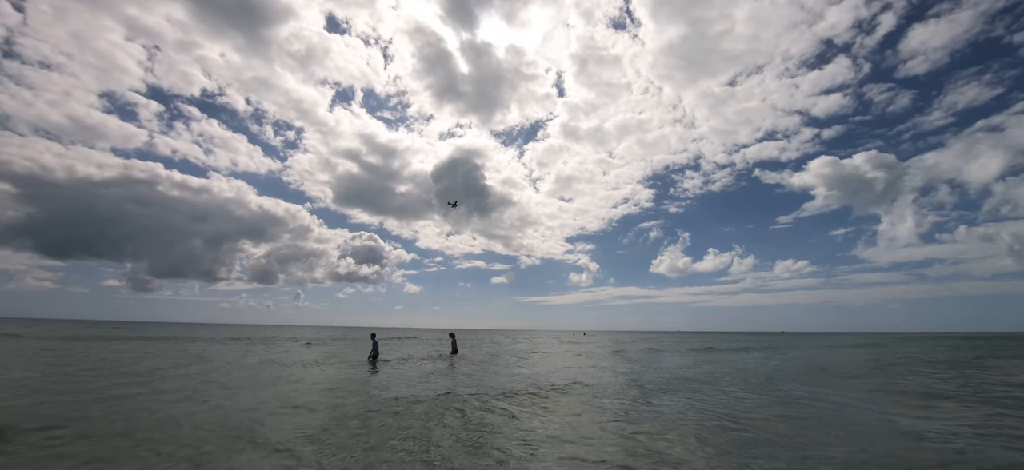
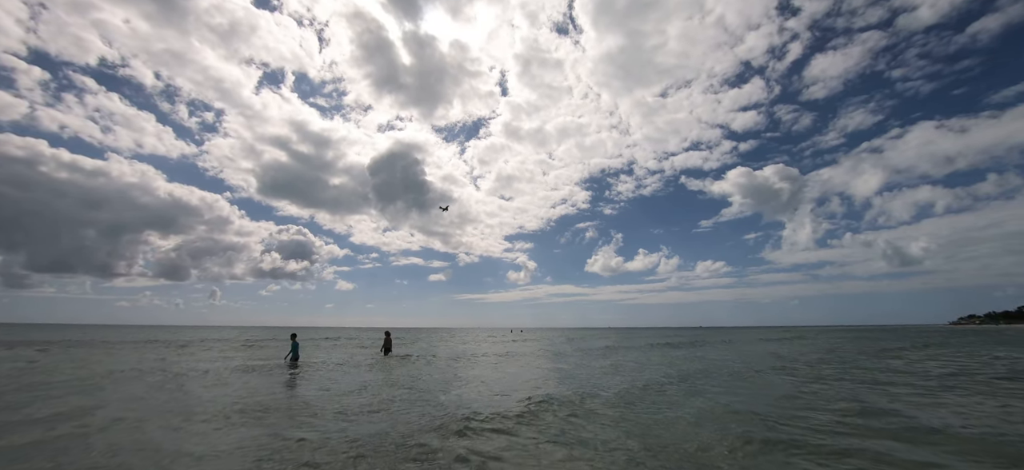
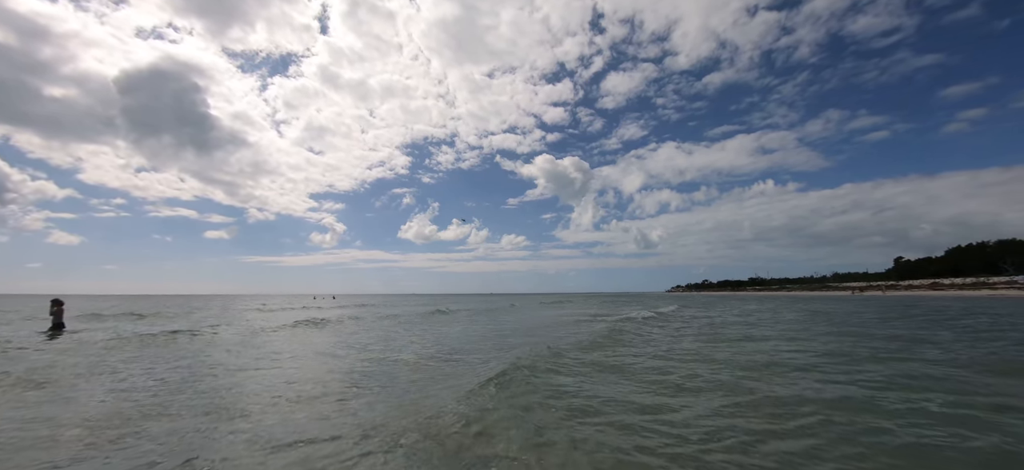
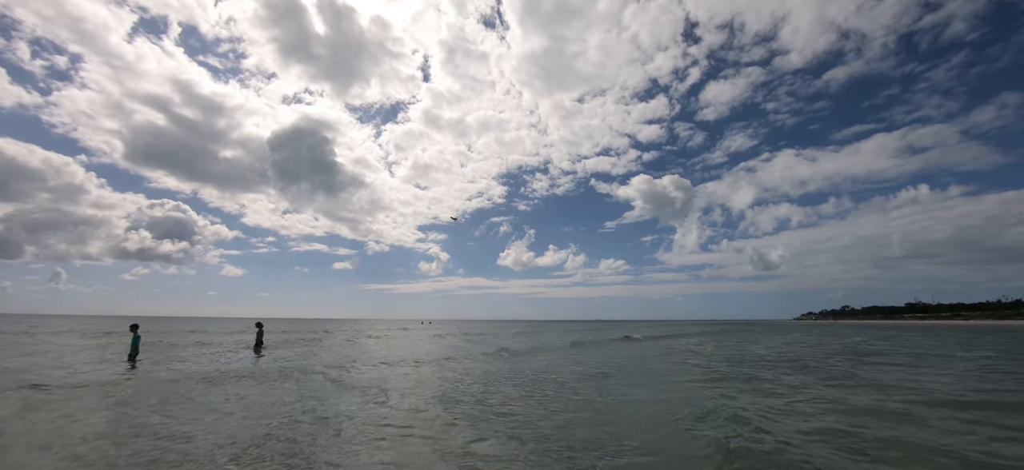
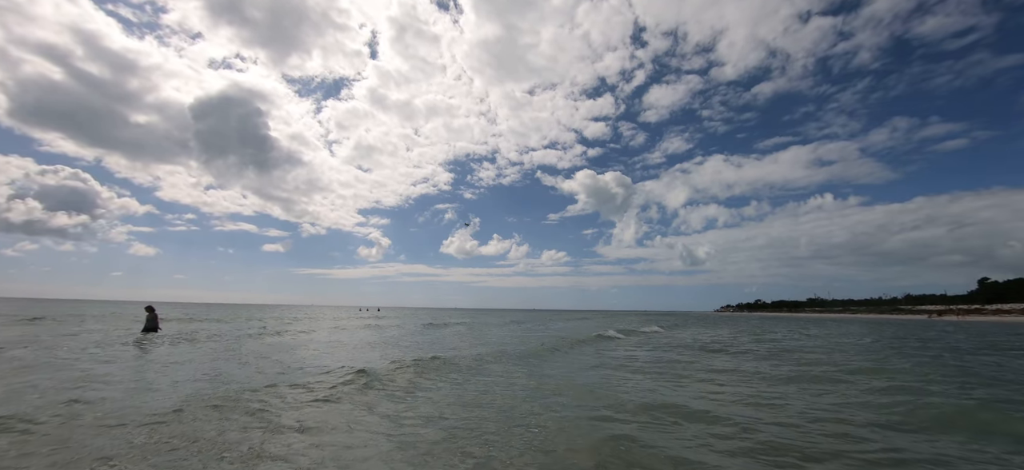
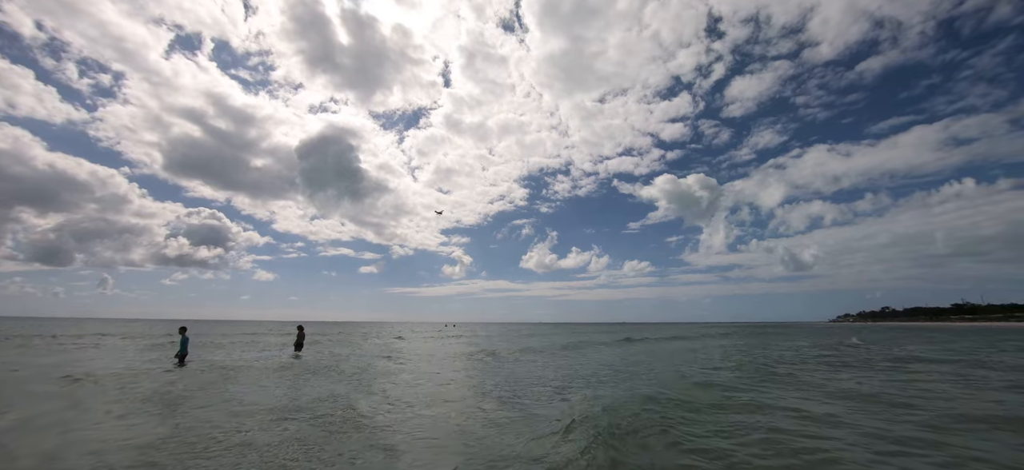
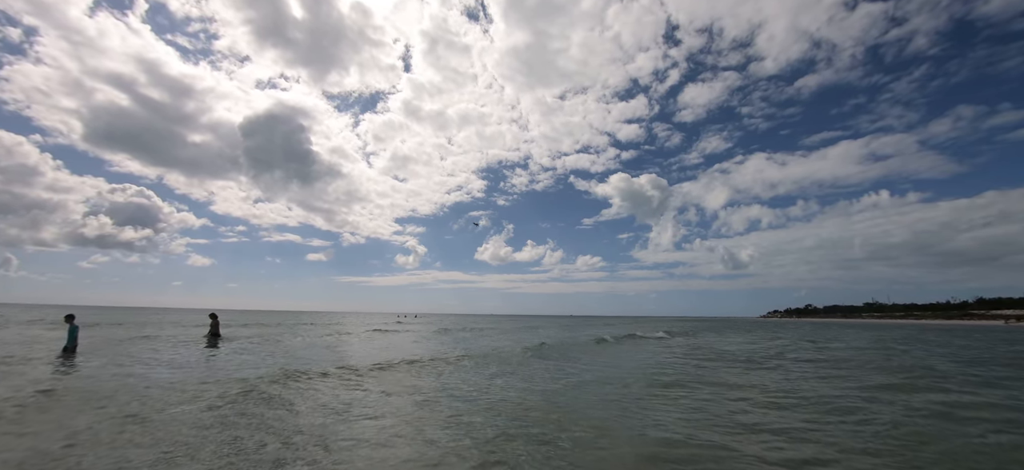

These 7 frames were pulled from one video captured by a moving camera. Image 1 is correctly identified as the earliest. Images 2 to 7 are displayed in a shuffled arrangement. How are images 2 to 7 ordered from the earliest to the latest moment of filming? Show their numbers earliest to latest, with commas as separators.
2, 6, 4, 7, 5, 3
